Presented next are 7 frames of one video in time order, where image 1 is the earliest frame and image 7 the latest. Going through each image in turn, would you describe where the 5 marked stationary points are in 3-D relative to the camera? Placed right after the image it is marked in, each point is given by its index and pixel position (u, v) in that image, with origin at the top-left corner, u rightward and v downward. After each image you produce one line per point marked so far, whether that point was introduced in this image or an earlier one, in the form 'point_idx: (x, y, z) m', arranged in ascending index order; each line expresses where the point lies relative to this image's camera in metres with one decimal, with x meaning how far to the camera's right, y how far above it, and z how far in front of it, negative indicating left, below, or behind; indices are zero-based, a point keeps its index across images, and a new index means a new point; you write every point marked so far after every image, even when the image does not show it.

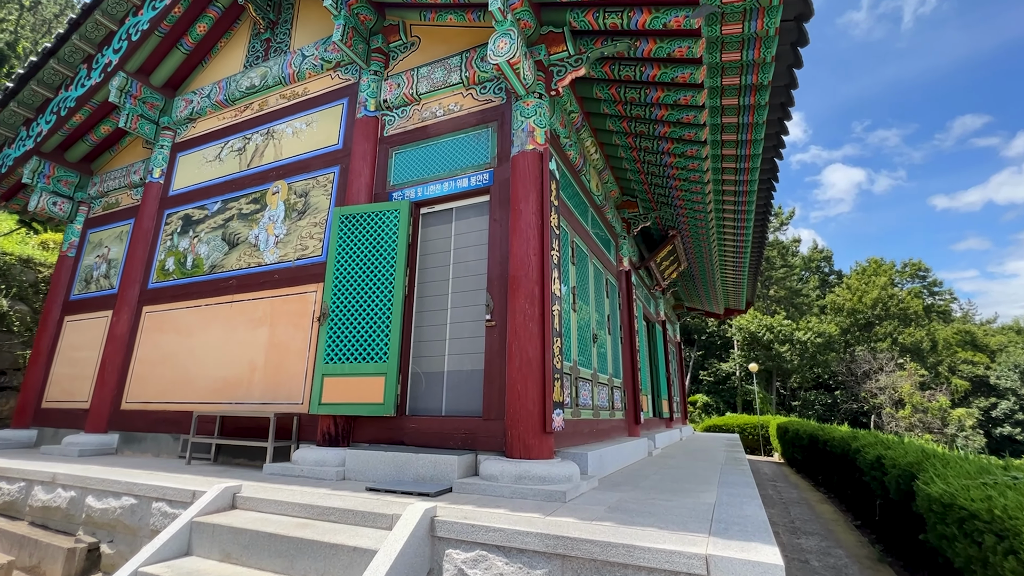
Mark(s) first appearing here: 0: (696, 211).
0: (+2.6, +1.0, +6.5) m
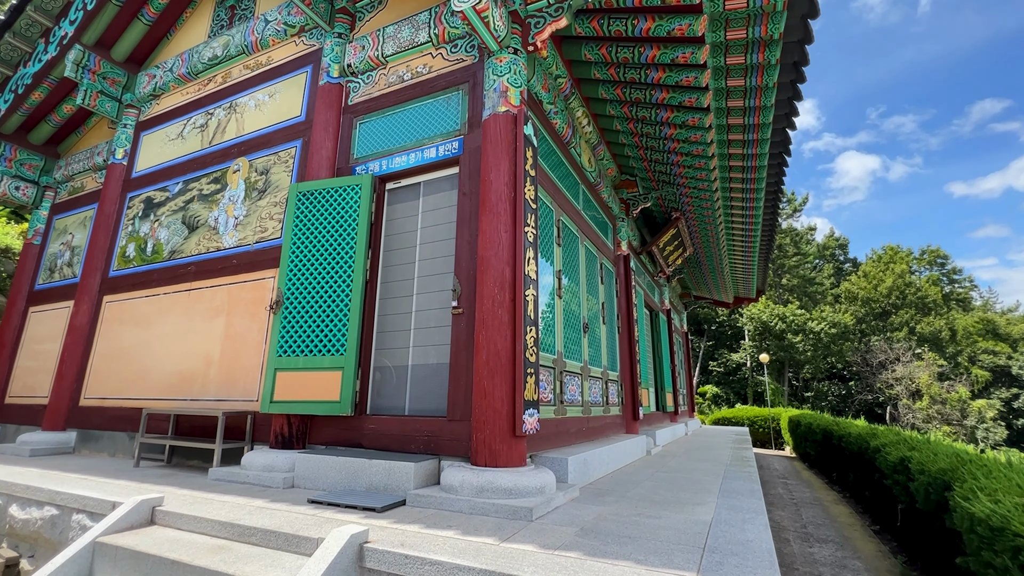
0: (+2.4, +1.2, +6.0) m
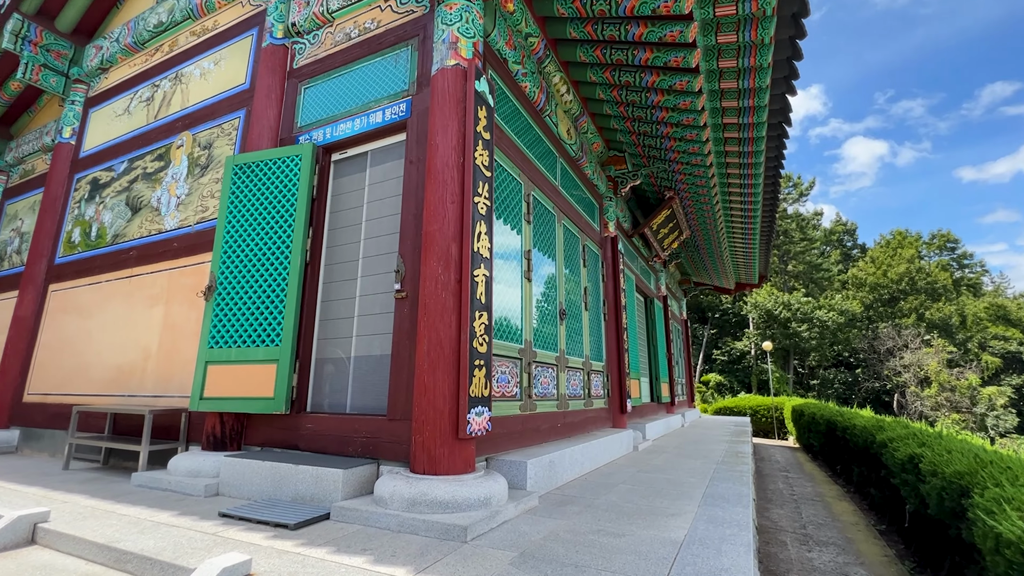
0: (+2.1, +1.4, +5.5) m
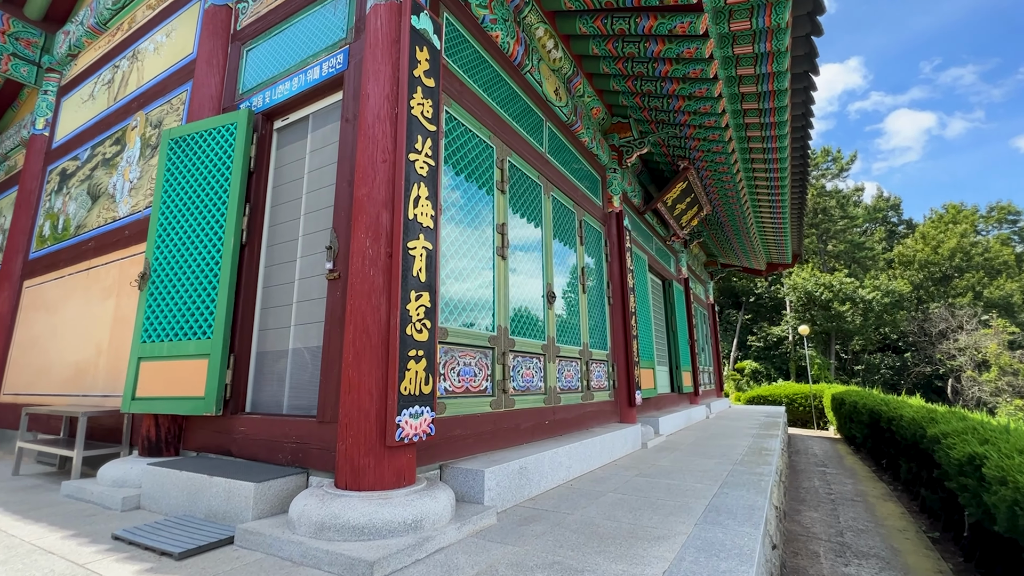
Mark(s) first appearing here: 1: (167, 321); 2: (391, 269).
0: (+2.0, +1.6, +4.9) m
1: (-2.1, -0.2, +2.8) m
2: (-0.5, +0.1, +2.1) m
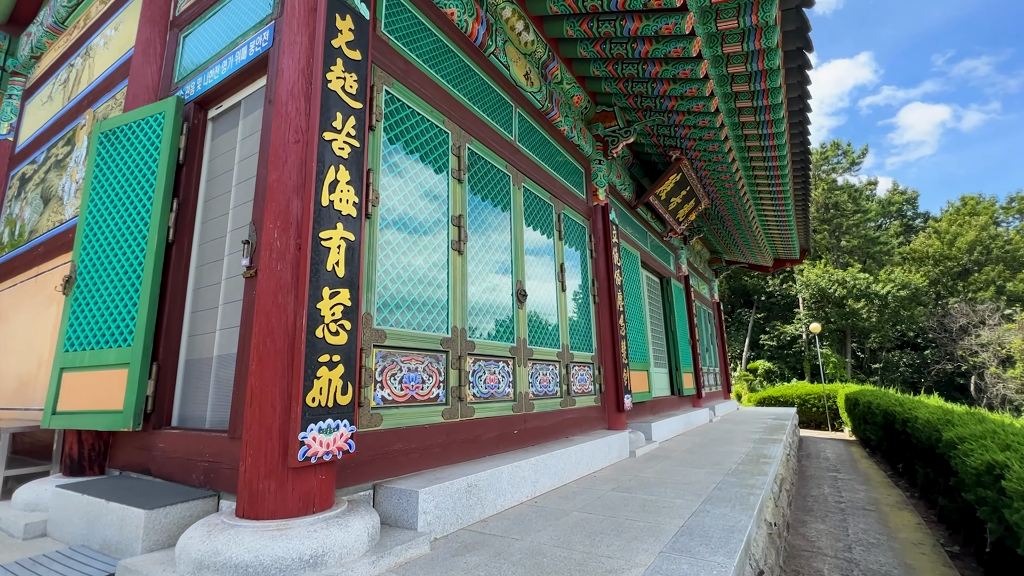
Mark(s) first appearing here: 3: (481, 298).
0: (+1.8, +1.7, +4.6) m
1: (-2.3, -0.2, +2.6) m
2: (-0.8, +0.1, +1.8) m
3: (-0.2, -0.1, +3.1) m
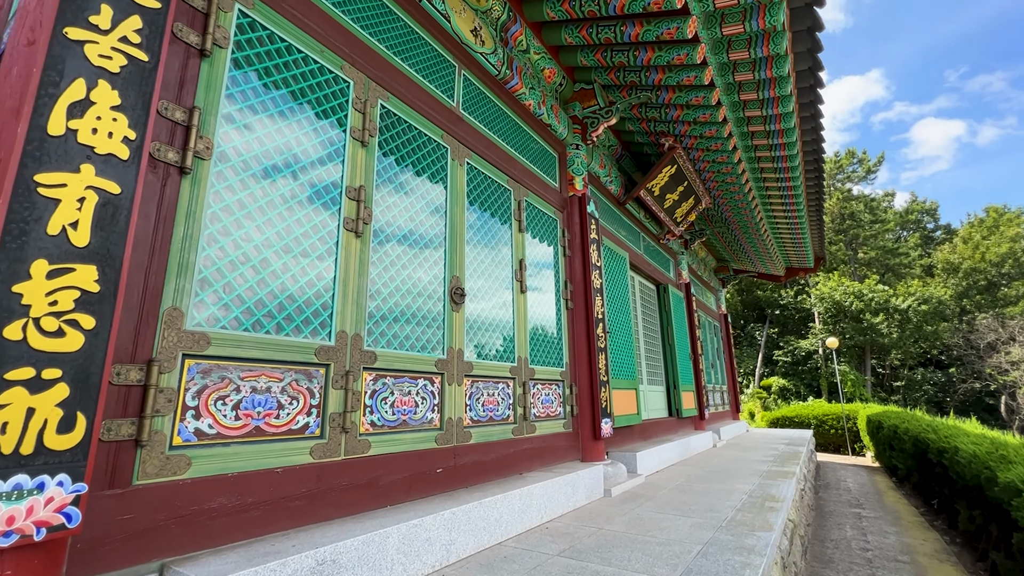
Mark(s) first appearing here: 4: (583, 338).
0: (+1.4, +1.7, +3.9) m
1: (-2.7, -0.2, +1.9) m
2: (-1.2, +0.2, +1.2) m
3: (-0.6, 0.0, +2.4) m
4: (+0.6, -0.4, +4.0) m
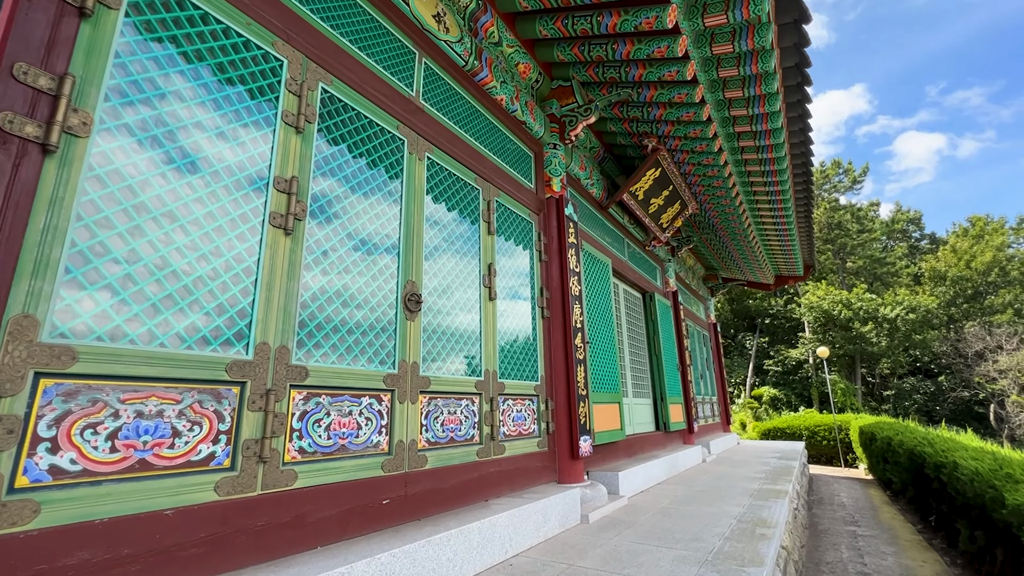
0: (+1.2, +1.6, +3.7) m
1: (-2.9, -0.2, +1.6) m
2: (-1.4, +0.2, +0.9) m
3: (-0.8, -0.1, +2.1) m
4: (+0.4, -0.5, +3.8) m
